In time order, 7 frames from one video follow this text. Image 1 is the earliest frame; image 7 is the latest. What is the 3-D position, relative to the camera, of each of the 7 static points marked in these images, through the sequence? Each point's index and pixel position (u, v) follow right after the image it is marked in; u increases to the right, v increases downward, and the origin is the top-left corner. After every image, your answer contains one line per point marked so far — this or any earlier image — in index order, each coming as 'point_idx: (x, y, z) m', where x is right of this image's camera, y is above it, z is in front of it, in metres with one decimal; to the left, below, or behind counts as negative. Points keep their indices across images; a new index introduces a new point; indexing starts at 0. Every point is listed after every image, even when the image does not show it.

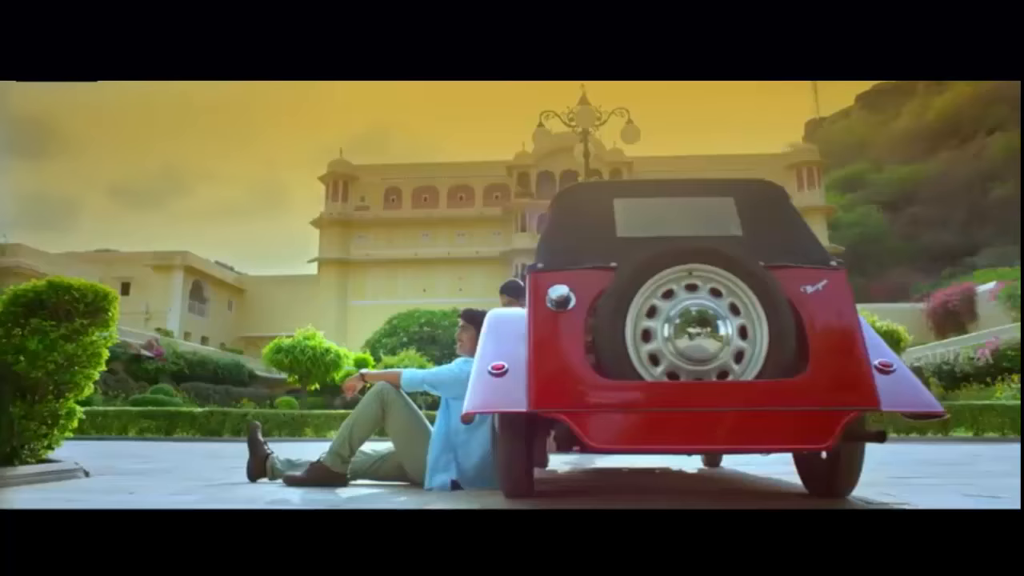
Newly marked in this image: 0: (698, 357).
0: (+0.7, -0.3, +3.0) m
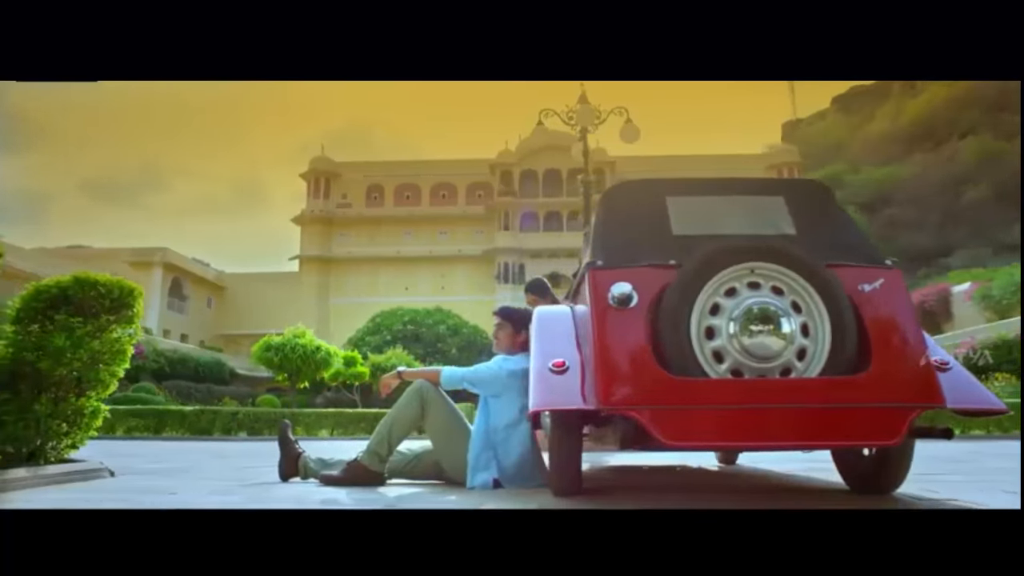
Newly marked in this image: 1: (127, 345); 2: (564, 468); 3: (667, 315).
0: (+0.9, -0.2, +2.9) m
1: (-2.2, -0.3, +4.5) m
2: (+0.2, -0.8, +3.3) m
3: (+0.6, -0.1, +3.0) m
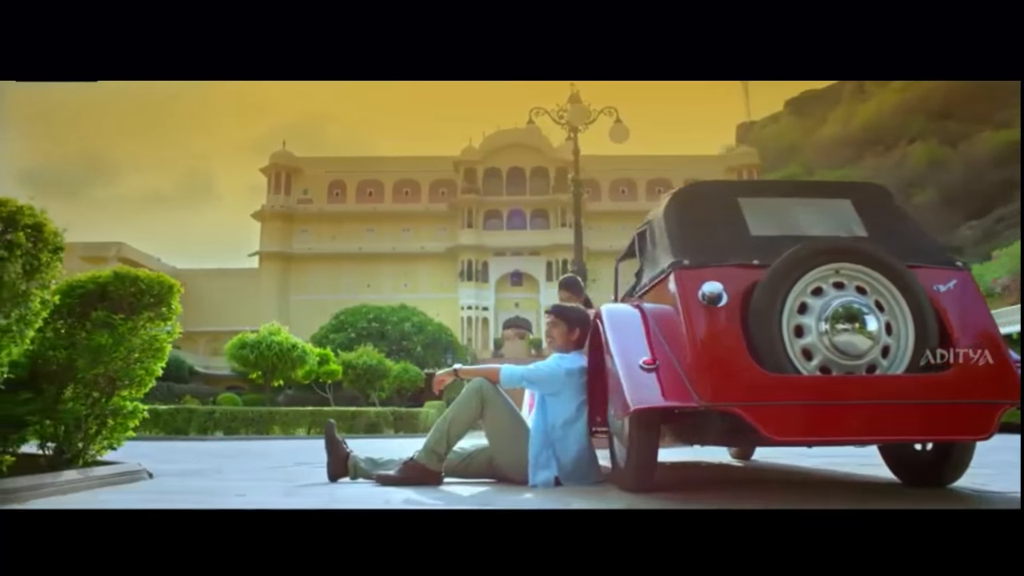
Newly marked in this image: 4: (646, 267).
0: (+1.3, -0.2, +3.0) m
1: (-1.9, -0.3, +4.3) m
2: (+0.6, -0.8, +3.3) m
3: (+1.0, -0.1, +3.0) m
4: (+0.7, +0.1, +3.8) m
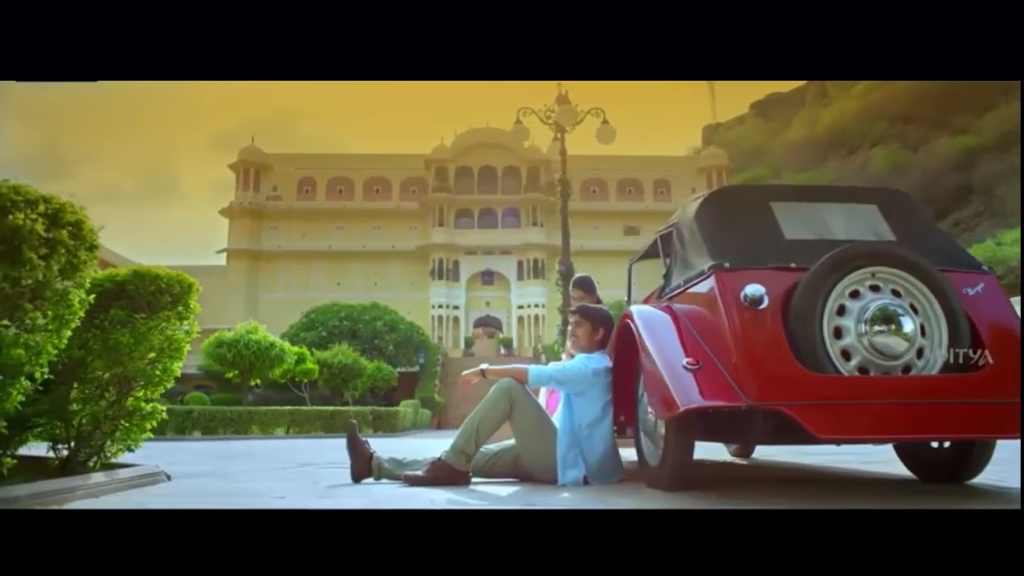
0: (+1.5, -0.3, +3.1) m
1: (-1.8, -0.3, +4.3) m
2: (+0.7, -0.8, +3.4) m
3: (+1.1, -0.1, +3.1) m
4: (+0.8, +0.1, +3.8) m
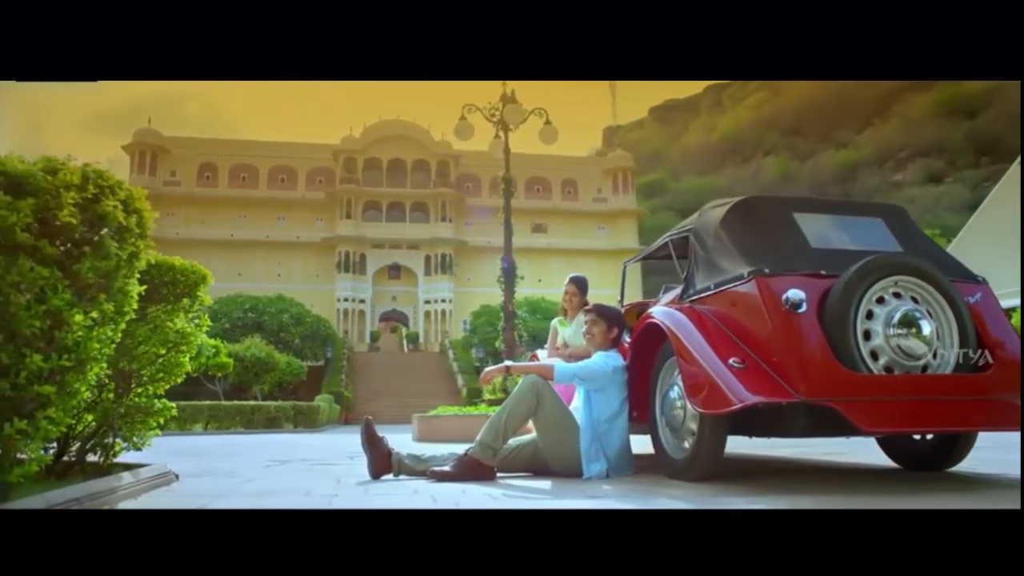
0: (+1.7, -0.3, +3.4) m
1: (-1.7, -0.3, +4.1) m
2: (+0.9, -0.8, +3.6) m
3: (+1.4, -0.1, +3.3) m
4: (+1.0, +0.1, +4.0) m
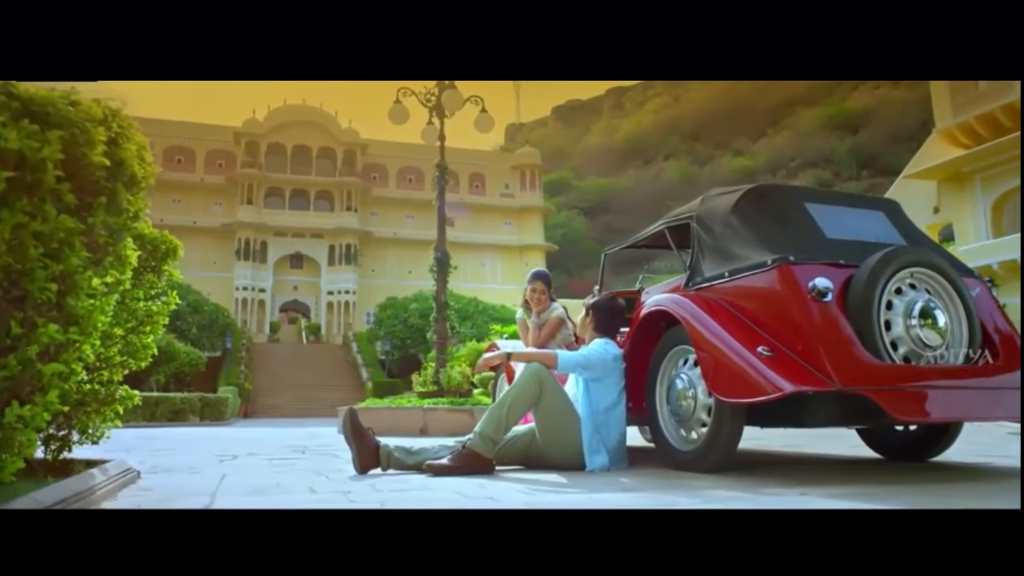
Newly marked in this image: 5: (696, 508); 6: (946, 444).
0: (+1.8, -0.3, +3.4) m
1: (-1.7, -0.1, +3.7) m
2: (+1.0, -0.7, +3.5) m
3: (+1.5, -0.1, +3.3) m
4: (+1.0, +0.1, +3.9) m
5: (+0.7, -0.9, +3.0) m
6: (+2.3, -0.8, +4.1) m
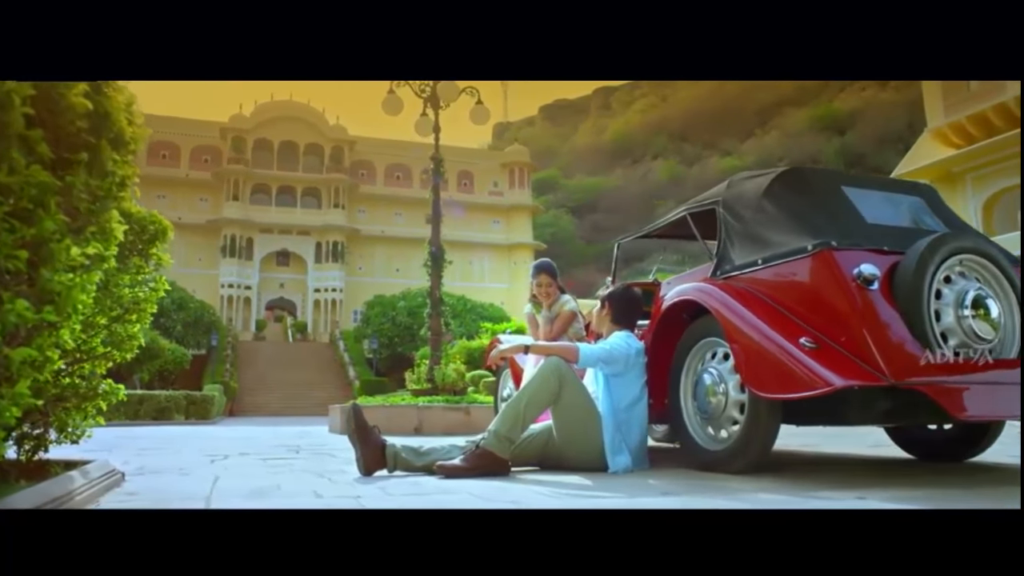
0: (+1.9, -0.2, +3.1) m
1: (-1.6, -0.1, +3.4) m
2: (+1.0, -0.7, +3.2) m
3: (+1.5, 0.0, +3.0) m
4: (+1.0, +0.2, +3.7) m
5: (+0.8, -0.8, +2.8) m
6: (+2.4, -0.8, +3.9) m
